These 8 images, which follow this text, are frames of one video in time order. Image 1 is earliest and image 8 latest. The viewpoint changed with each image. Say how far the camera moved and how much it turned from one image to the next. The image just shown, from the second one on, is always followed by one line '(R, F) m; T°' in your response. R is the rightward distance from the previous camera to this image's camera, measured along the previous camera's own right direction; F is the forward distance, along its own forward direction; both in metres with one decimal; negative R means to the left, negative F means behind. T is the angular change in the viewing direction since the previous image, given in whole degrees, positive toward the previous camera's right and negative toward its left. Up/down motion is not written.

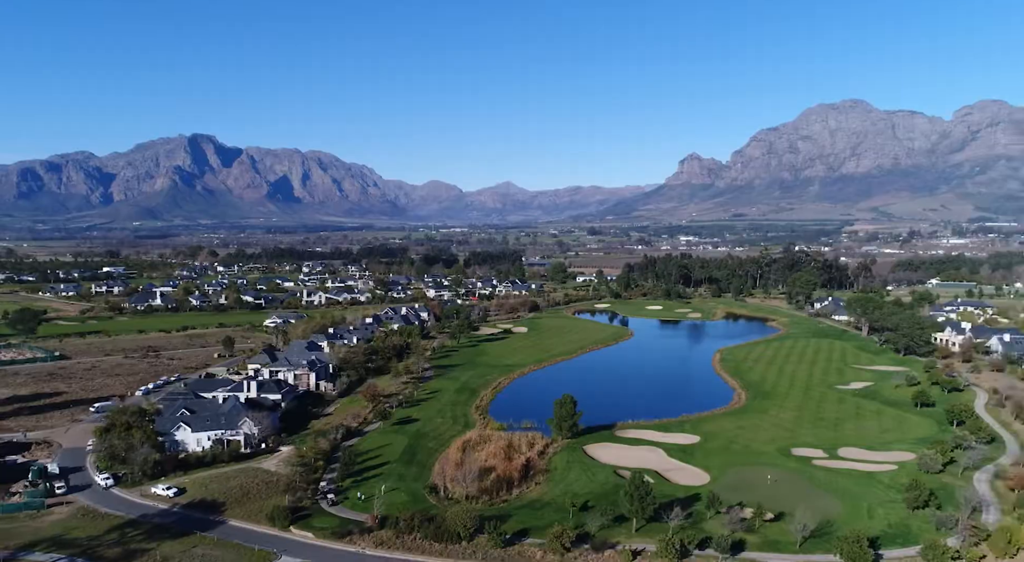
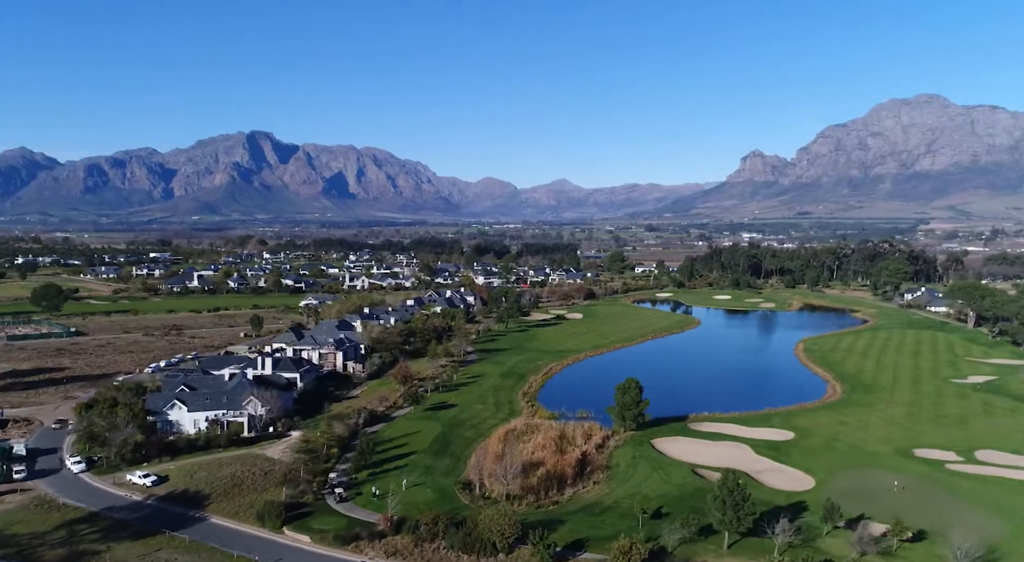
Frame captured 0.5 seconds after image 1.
(0.0, +13.1) m; -4°
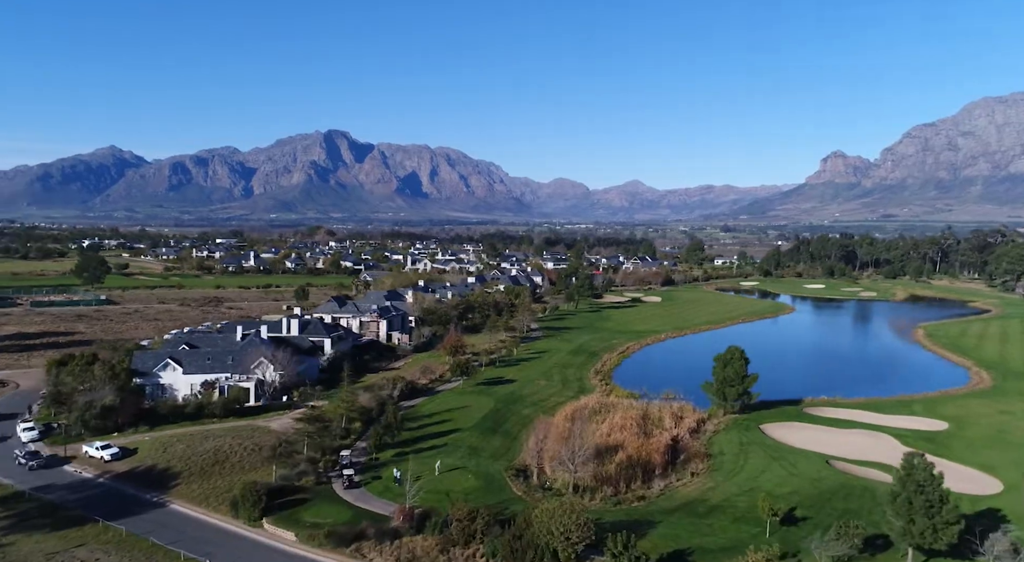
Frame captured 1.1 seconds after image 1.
(+0.1, +13.8) m; -5°
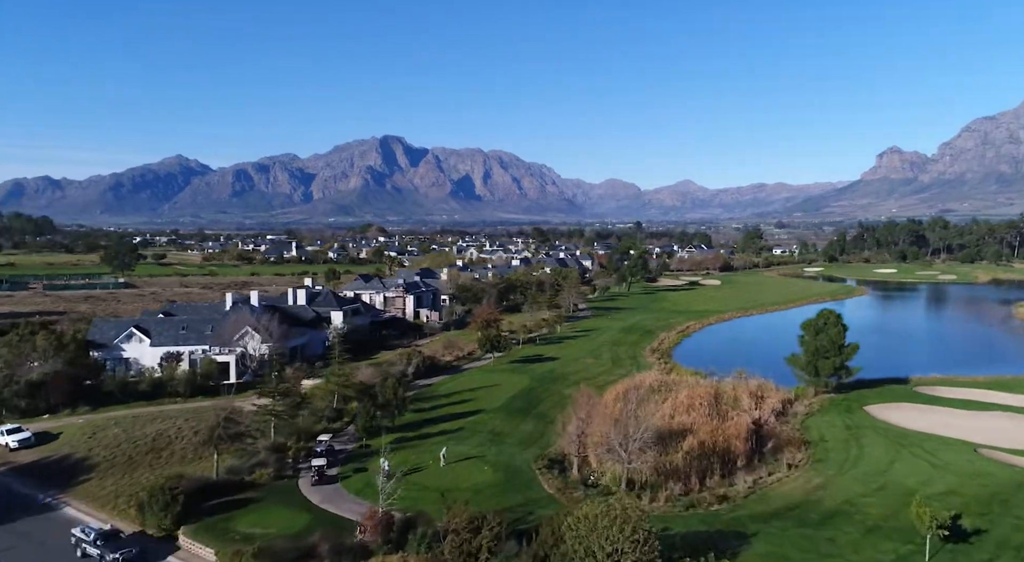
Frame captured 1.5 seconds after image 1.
(+1.0, +10.4) m; -4°
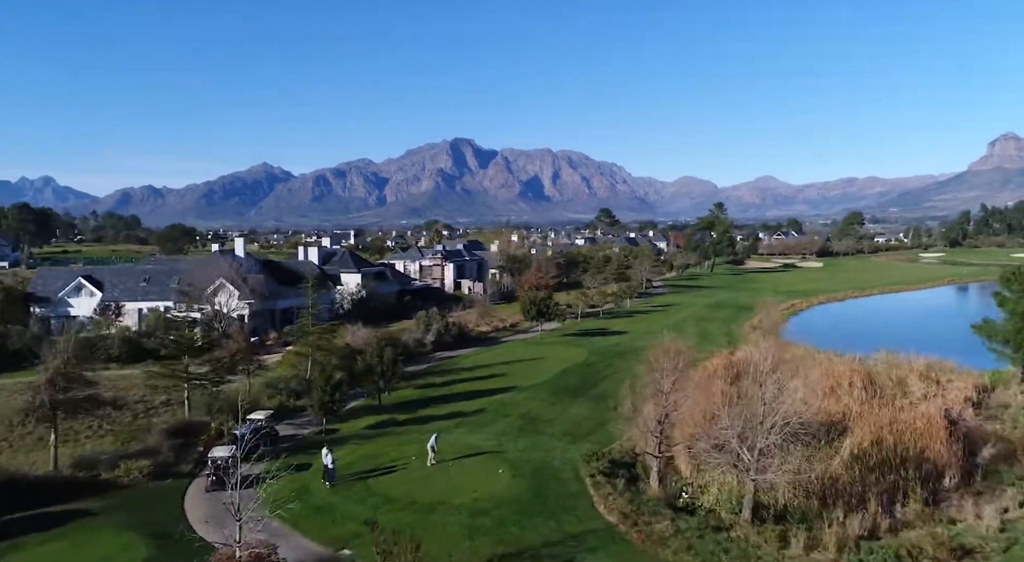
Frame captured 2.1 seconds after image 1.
(+0.7, +11.5) m; -5°
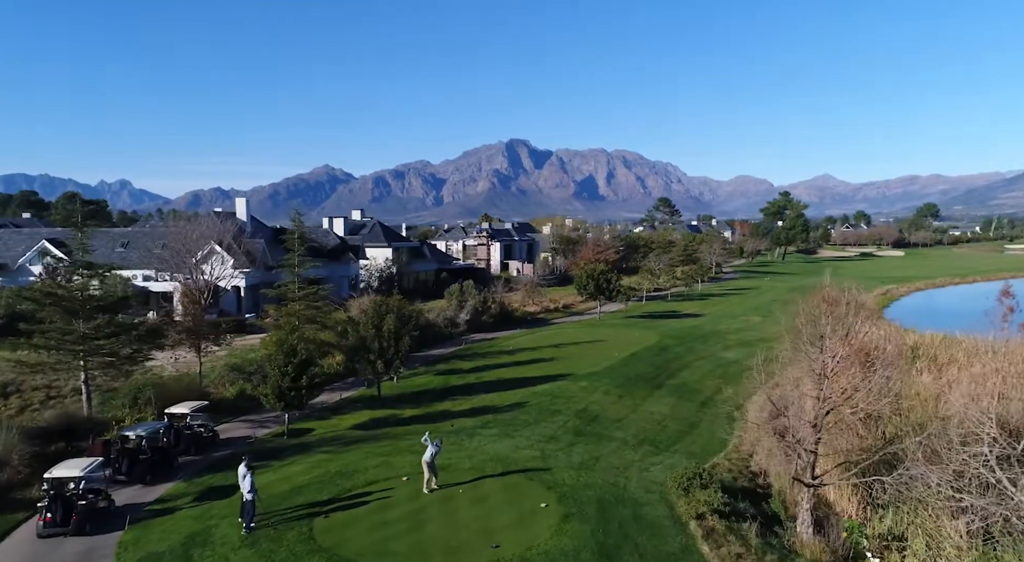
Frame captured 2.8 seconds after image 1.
(0.0, +6.8) m; -4°
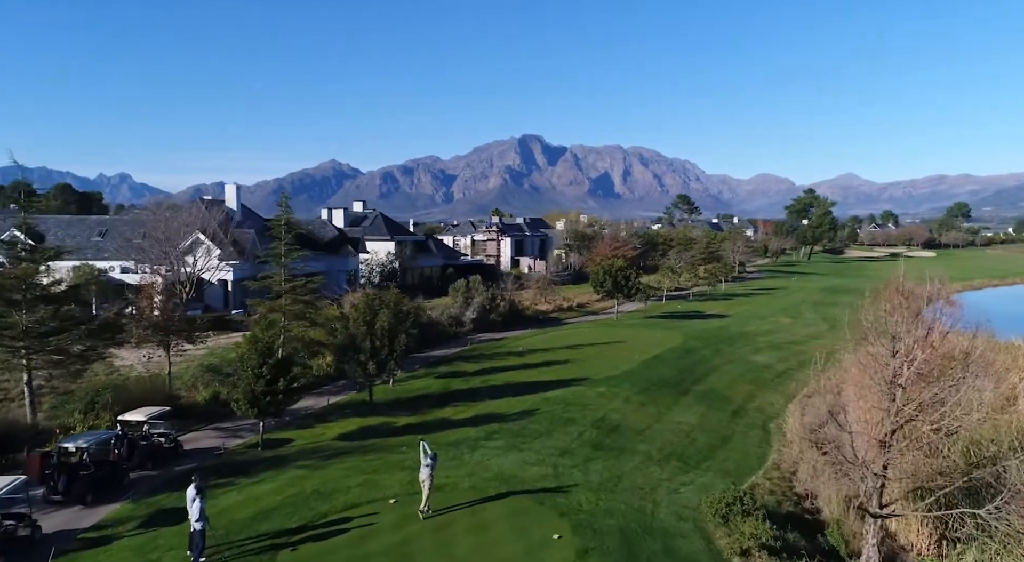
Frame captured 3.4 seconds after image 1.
(+0.2, +1.8) m; -1°
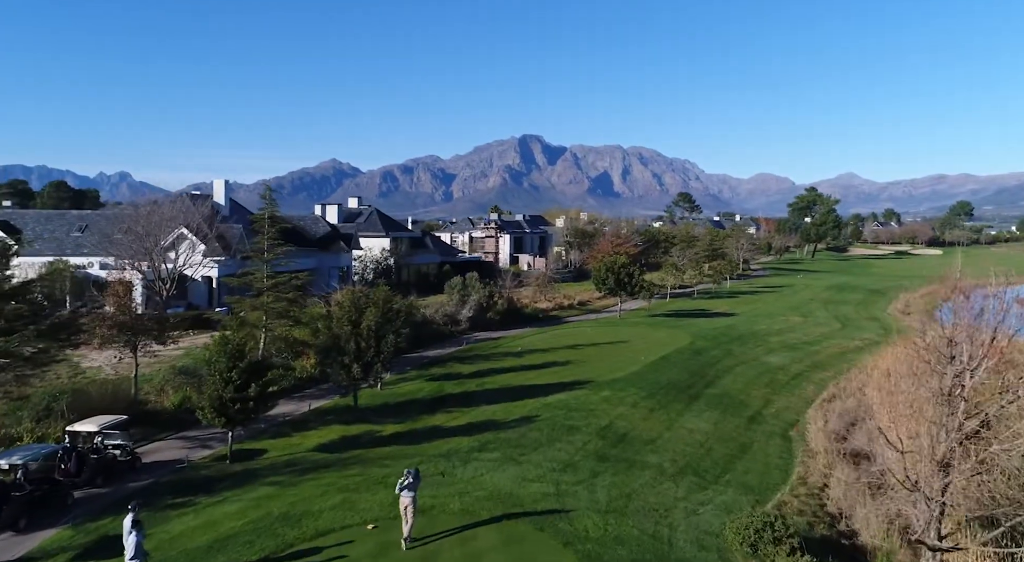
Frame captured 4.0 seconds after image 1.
(0.0, +1.2) m; 0°
